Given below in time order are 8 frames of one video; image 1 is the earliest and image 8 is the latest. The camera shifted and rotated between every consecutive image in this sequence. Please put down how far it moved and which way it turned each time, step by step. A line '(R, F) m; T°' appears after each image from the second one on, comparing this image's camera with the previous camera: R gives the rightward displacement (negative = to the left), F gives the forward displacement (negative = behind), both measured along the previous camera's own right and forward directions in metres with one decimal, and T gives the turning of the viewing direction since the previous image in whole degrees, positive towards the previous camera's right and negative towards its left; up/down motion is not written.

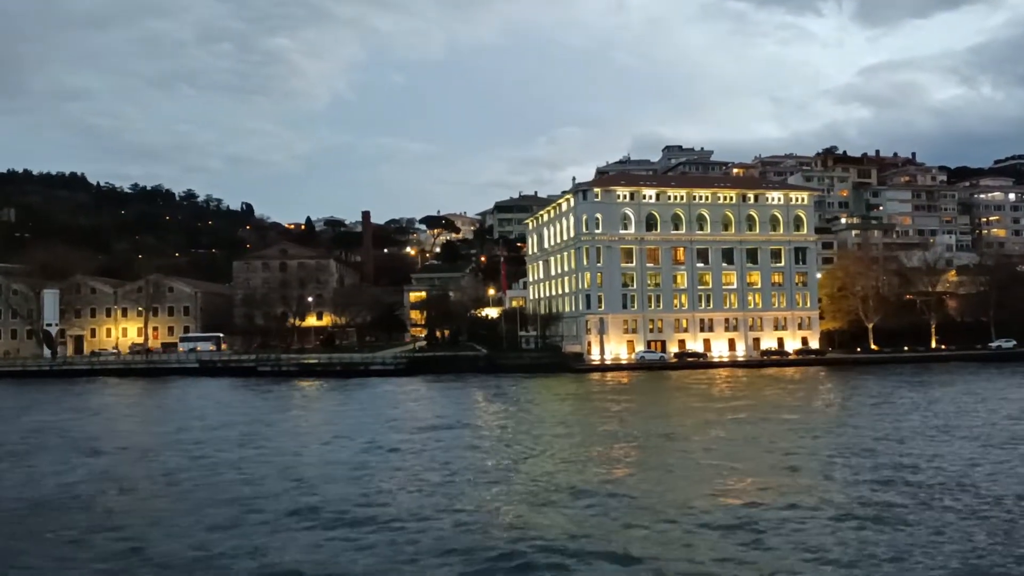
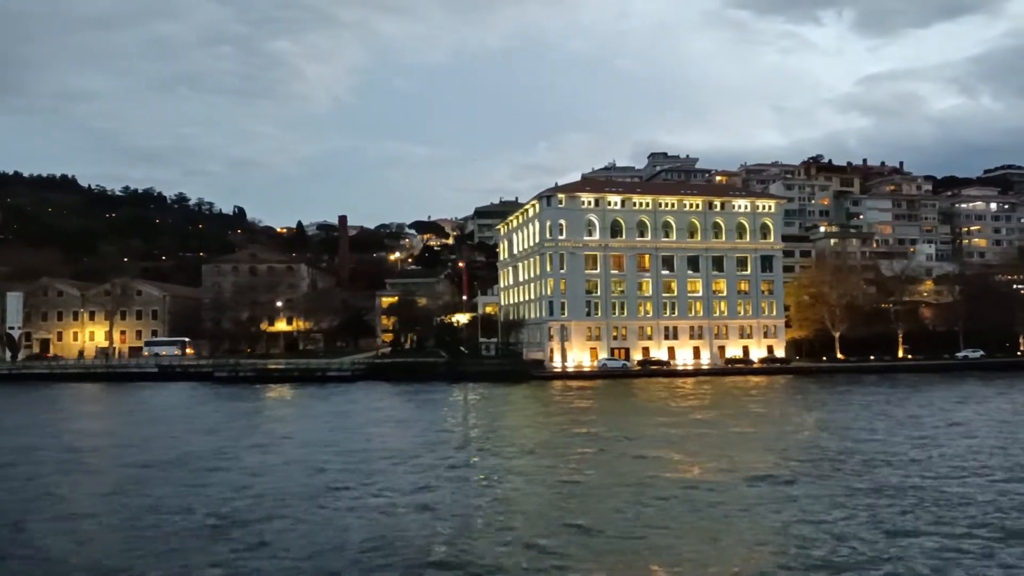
(+3.4, +0.4) m; 0°
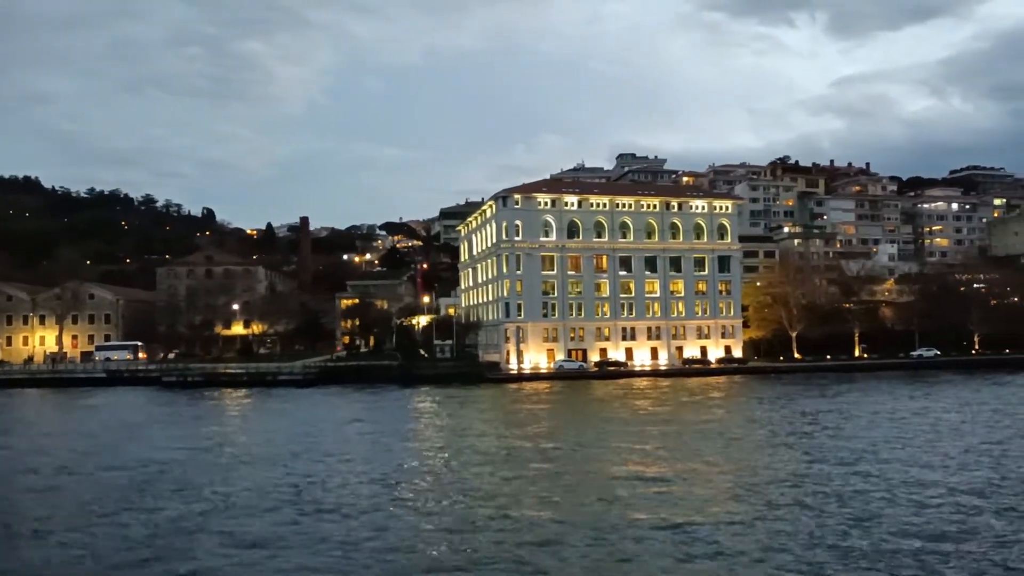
(+2.1, +0.6) m; +1°
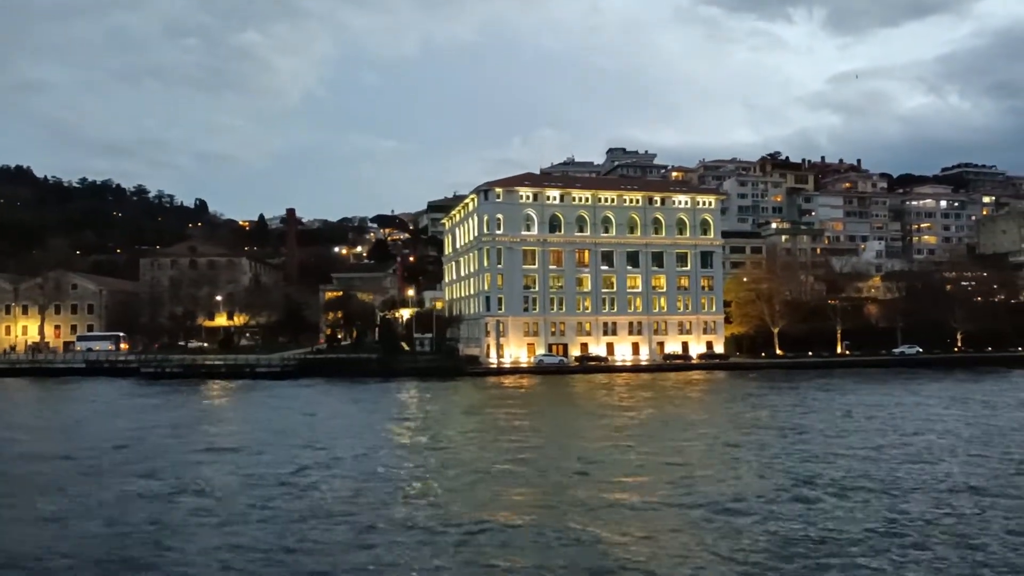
(+1.4, +0.1) m; 0°
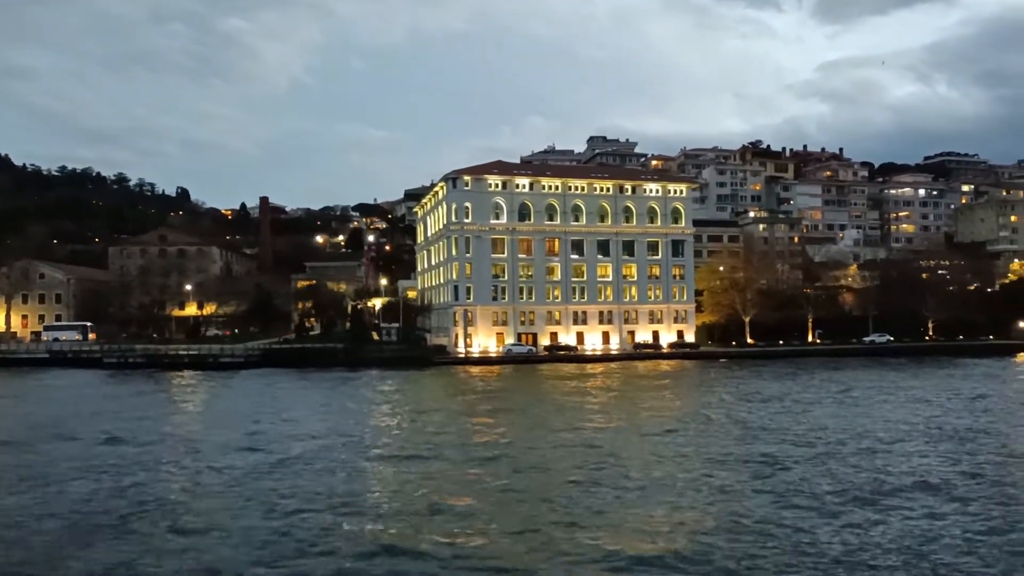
(+1.9, +0.5) m; +1°
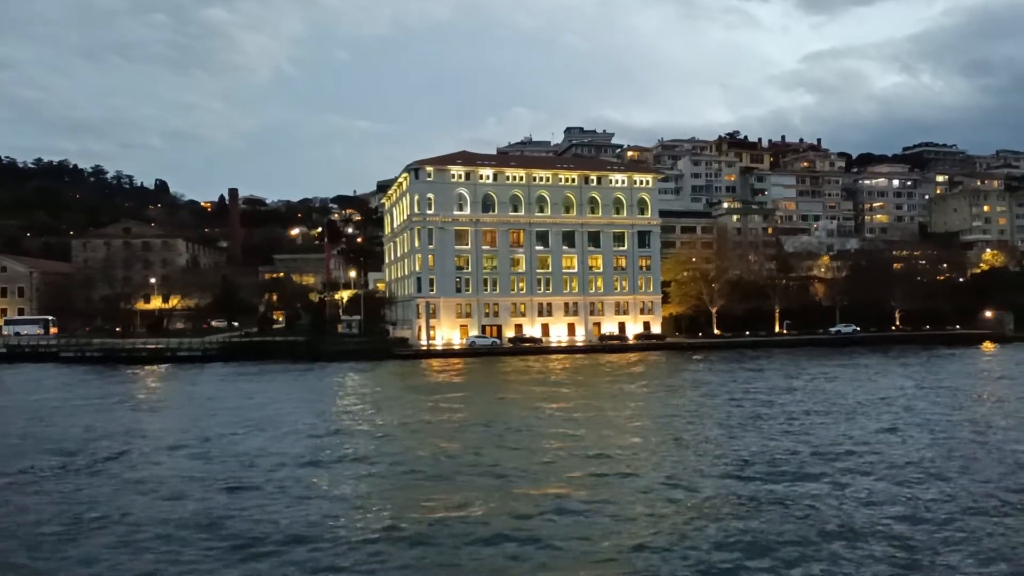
(+2.2, +0.5) m; +1°
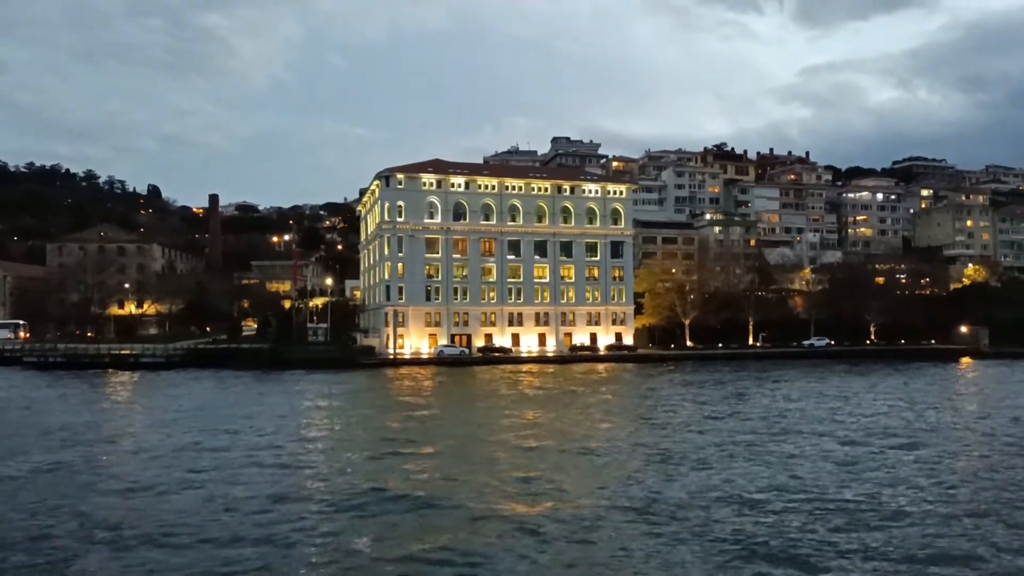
(+2.4, +0.3) m; 0°
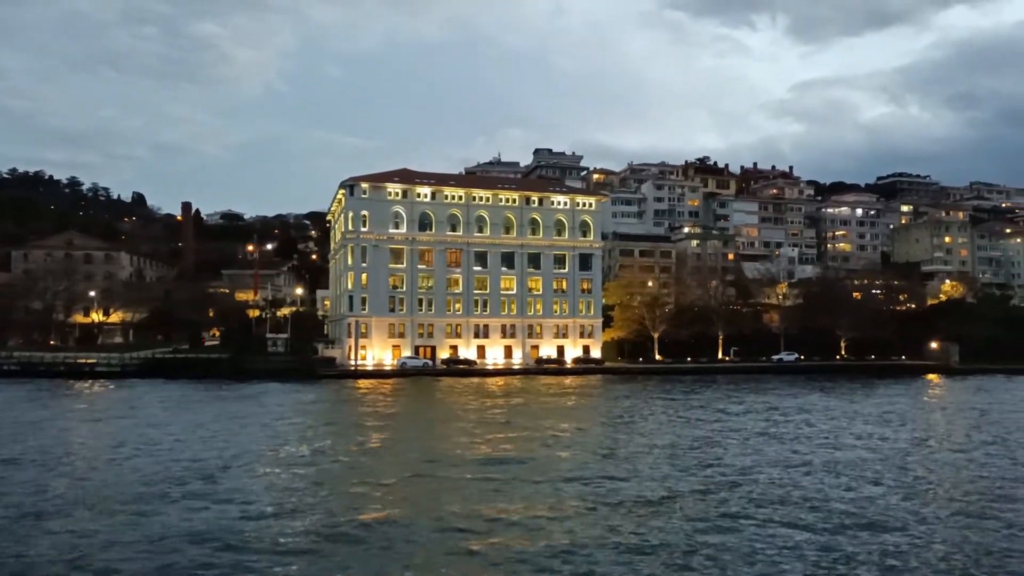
(+2.4, +0.6) m; 0°
